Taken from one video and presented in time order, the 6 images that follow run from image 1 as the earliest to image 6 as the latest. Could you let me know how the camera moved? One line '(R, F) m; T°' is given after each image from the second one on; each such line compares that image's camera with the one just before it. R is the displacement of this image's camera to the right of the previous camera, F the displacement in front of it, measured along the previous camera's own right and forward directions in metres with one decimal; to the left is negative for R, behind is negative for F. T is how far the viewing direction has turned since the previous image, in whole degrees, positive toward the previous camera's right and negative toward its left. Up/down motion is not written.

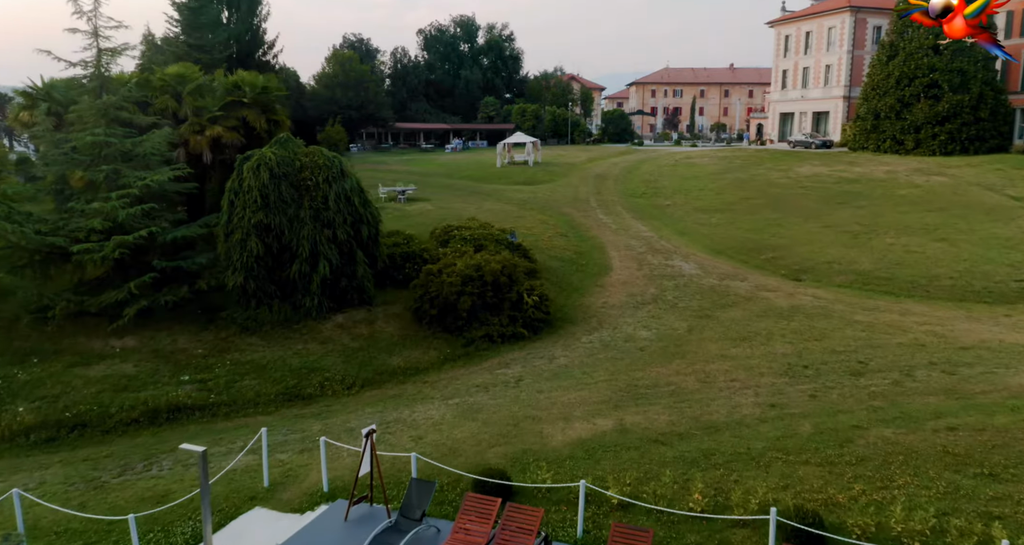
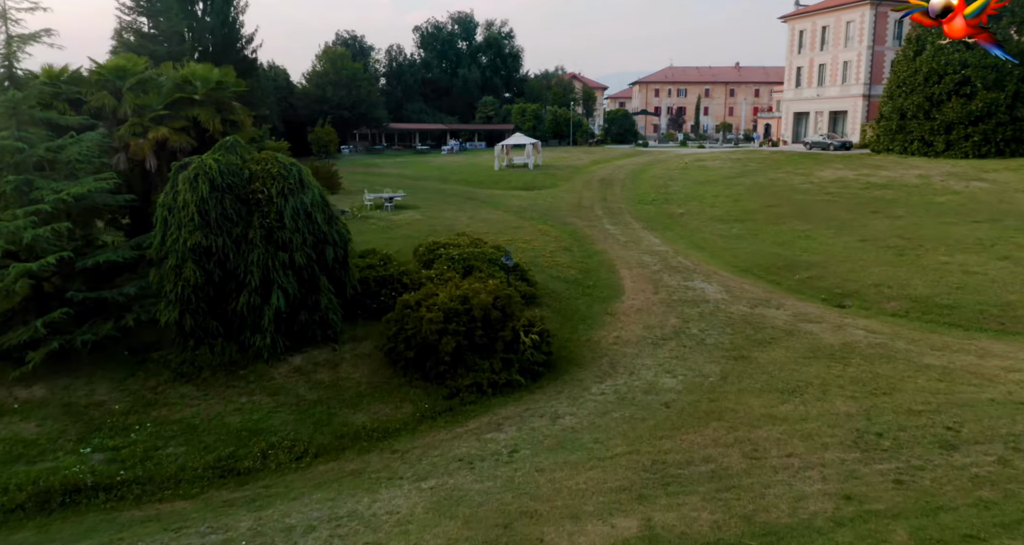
(+0.1, +2.5) m; 0°
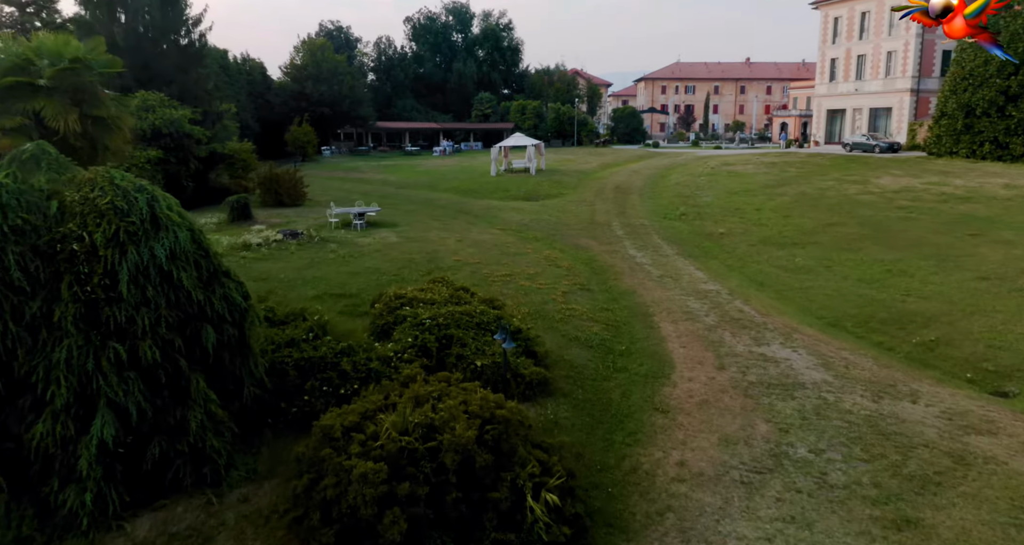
(0.0, +4.9) m; 0°
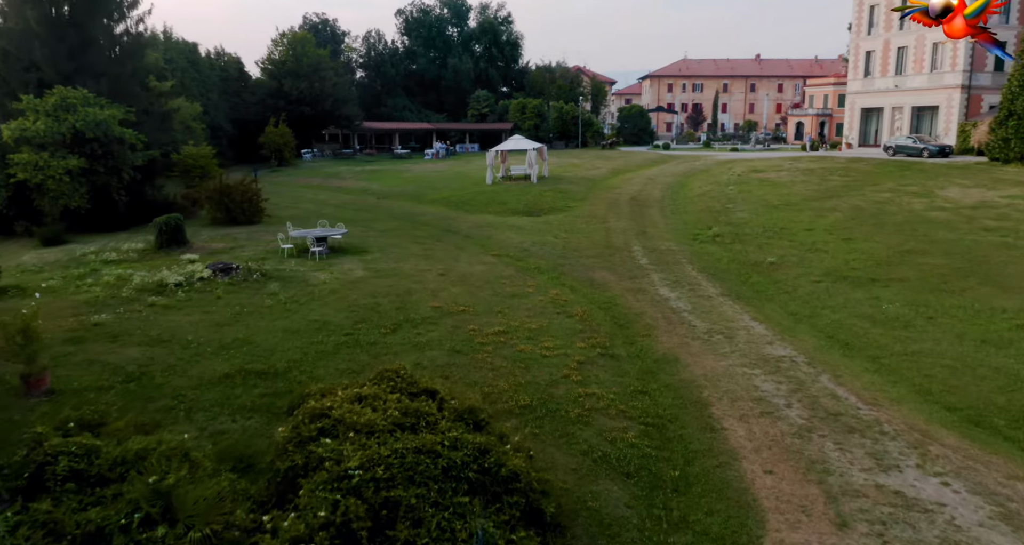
(+0.1, +4.0) m; 0°
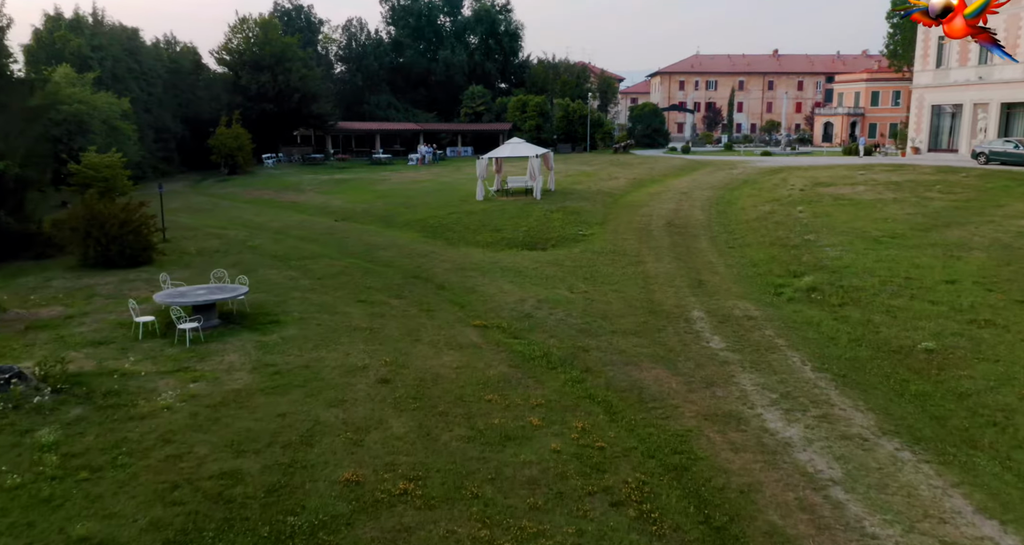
(+0.1, +6.2) m; 0°
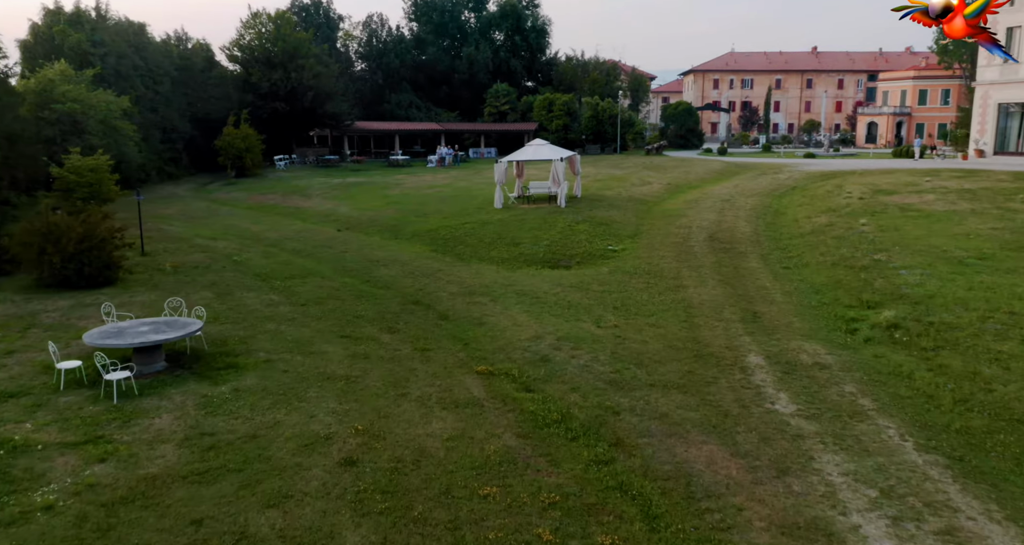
(+0.2, +2.1) m; -2°
